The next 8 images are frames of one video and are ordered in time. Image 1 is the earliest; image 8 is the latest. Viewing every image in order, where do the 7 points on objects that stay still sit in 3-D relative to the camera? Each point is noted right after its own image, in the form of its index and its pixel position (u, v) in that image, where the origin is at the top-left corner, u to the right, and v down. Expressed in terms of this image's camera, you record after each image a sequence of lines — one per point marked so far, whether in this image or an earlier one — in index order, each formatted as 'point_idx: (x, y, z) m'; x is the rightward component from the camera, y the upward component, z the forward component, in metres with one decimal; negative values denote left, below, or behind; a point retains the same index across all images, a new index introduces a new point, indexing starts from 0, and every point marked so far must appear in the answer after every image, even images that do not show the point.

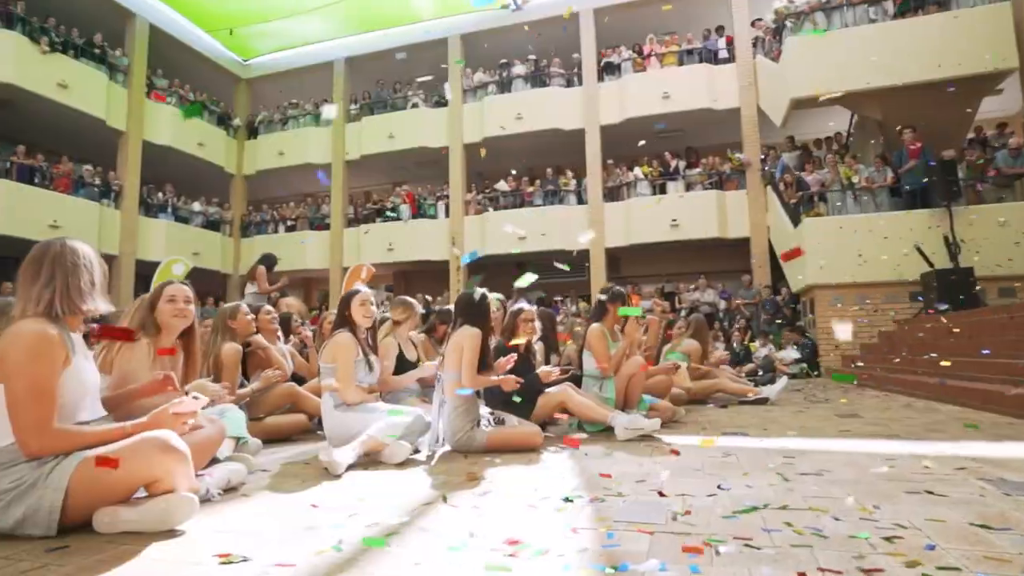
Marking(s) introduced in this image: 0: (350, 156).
0: (-4.4, +3.8, +16.1) m
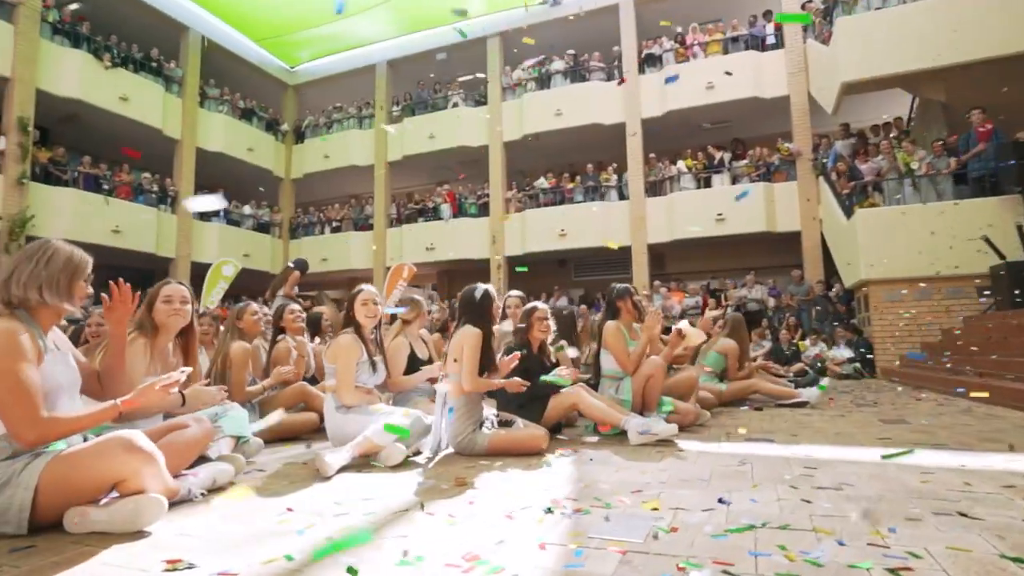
0: (-3.3, +3.8, +16.3) m
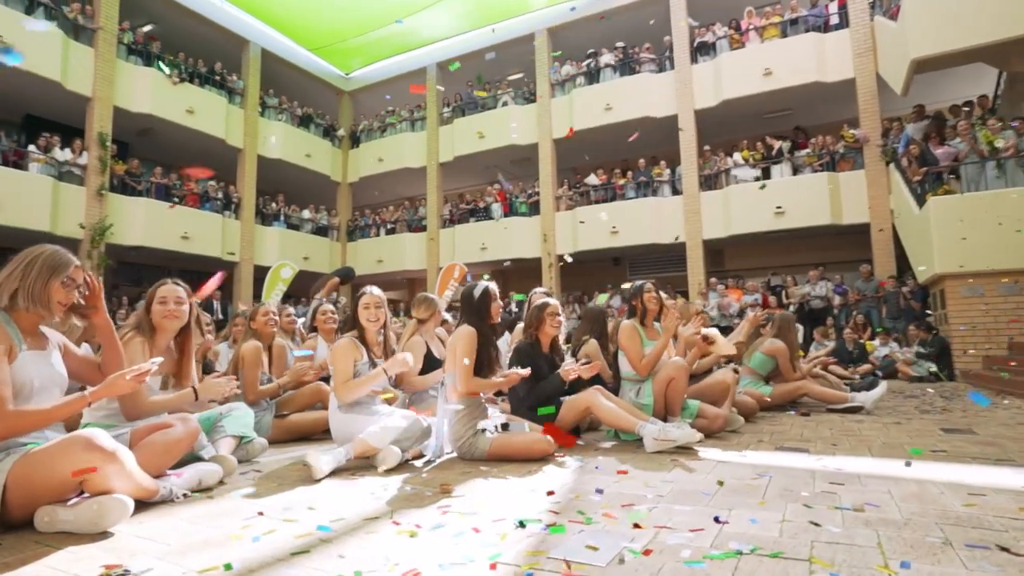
0: (-1.9, +3.8, +16.4) m
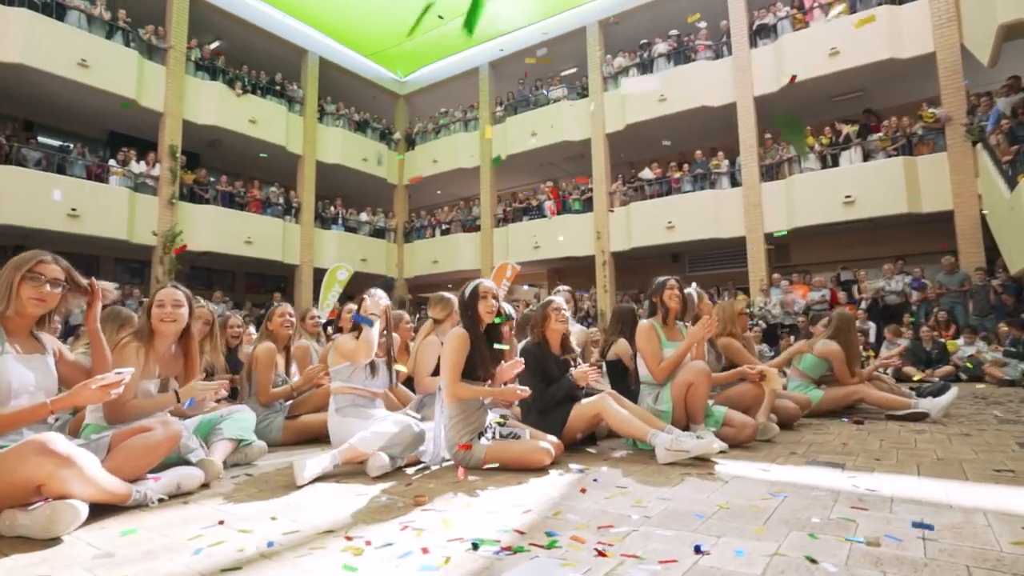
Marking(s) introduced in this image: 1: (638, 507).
0: (-0.4, +3.8, +16.4) m
1: (+0.5, -0.8, +2.1) m
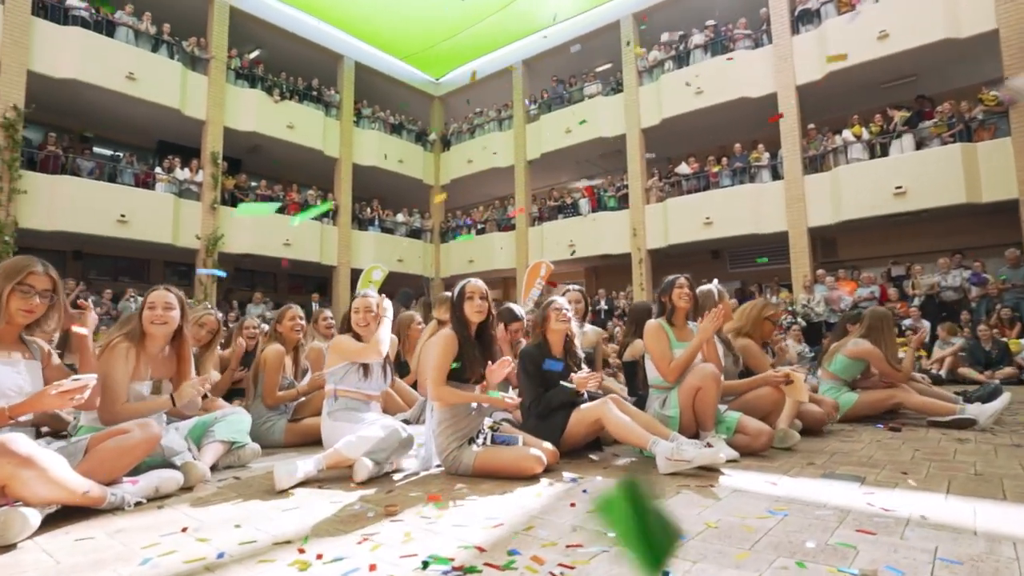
0: (+0.5, +3.8, +16.2) m
1: (+0.4, -0.8, +1.9) m
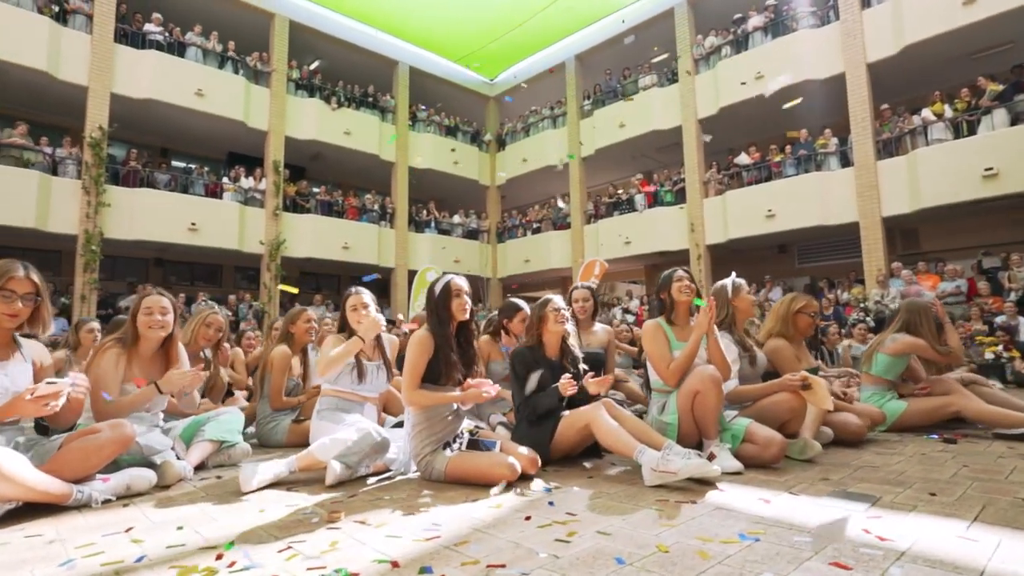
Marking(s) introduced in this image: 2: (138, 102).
0: (+1.9, +3.8, +15.9) m
1: (+0.2, -0.8, +1.8) m
2: (-7.9, +3.9, +11.8) m
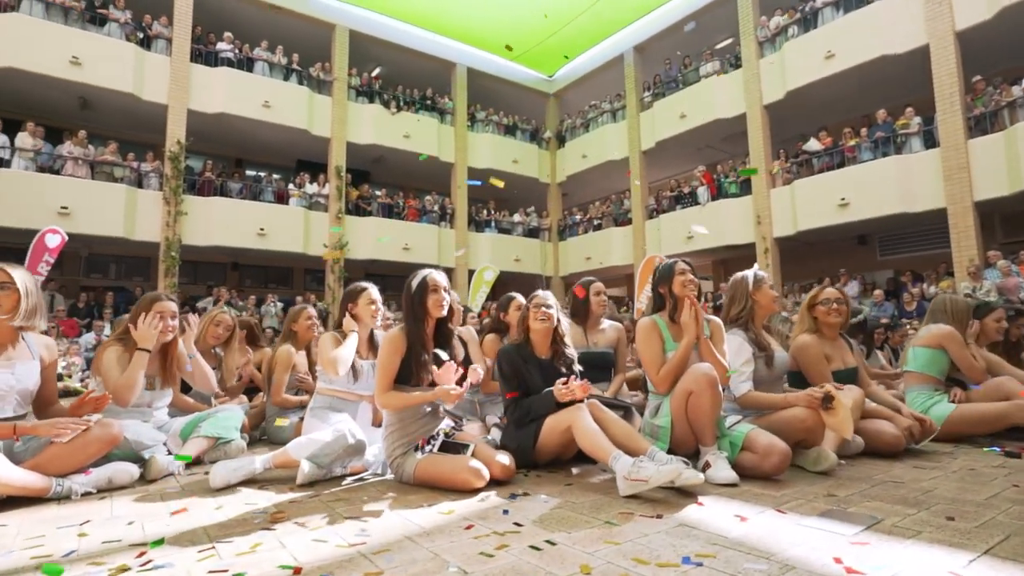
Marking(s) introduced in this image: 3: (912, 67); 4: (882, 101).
0: (+3.4, +3.9, +15.5) m
1: (-0.1, -0.8, +1.6) m
2: (-6.8, +3.8, +12.6) m
3: (+7.7, +4.4, +11.2) m
4: (+8.0, +4.3, +12.7) m
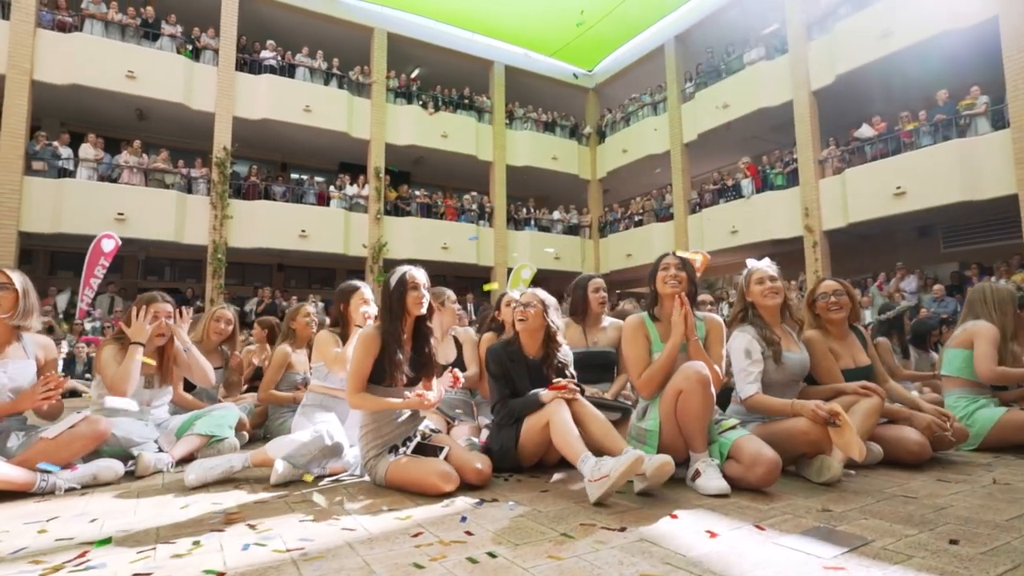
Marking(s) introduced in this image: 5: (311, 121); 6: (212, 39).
0: (+4.4, +4.0, +15.0) m
1: (-0.3, -0.8, +1.5) m
2: (-6.1, +3.8, +13.0) m
3: (+8.2, +4.5, +10.4) m
4: (+8.7, +4.4, +11.8) m
5: (-4.9, +4.0, +13.3) m
6: (-6.7, +5.5, +12.5) m
